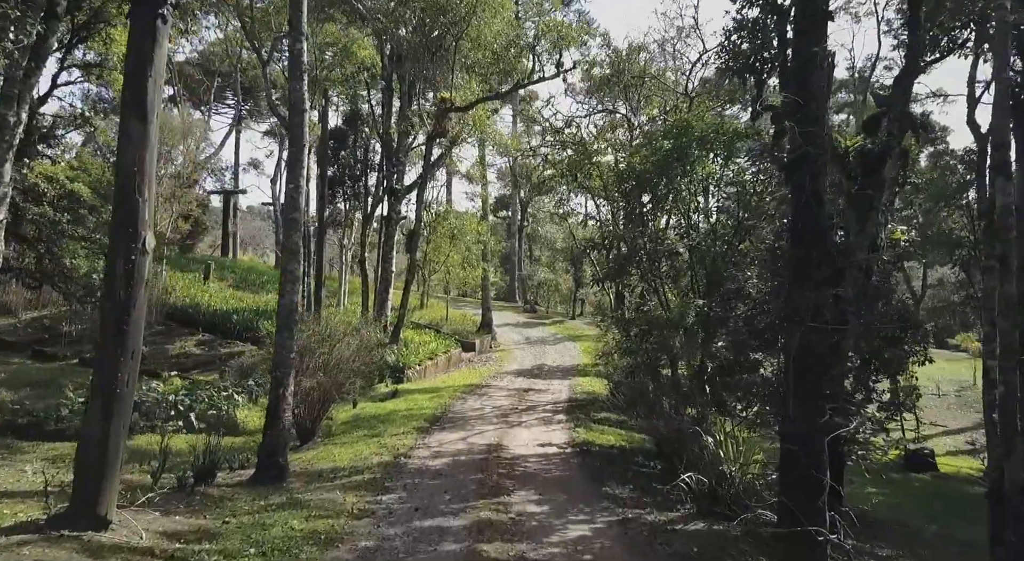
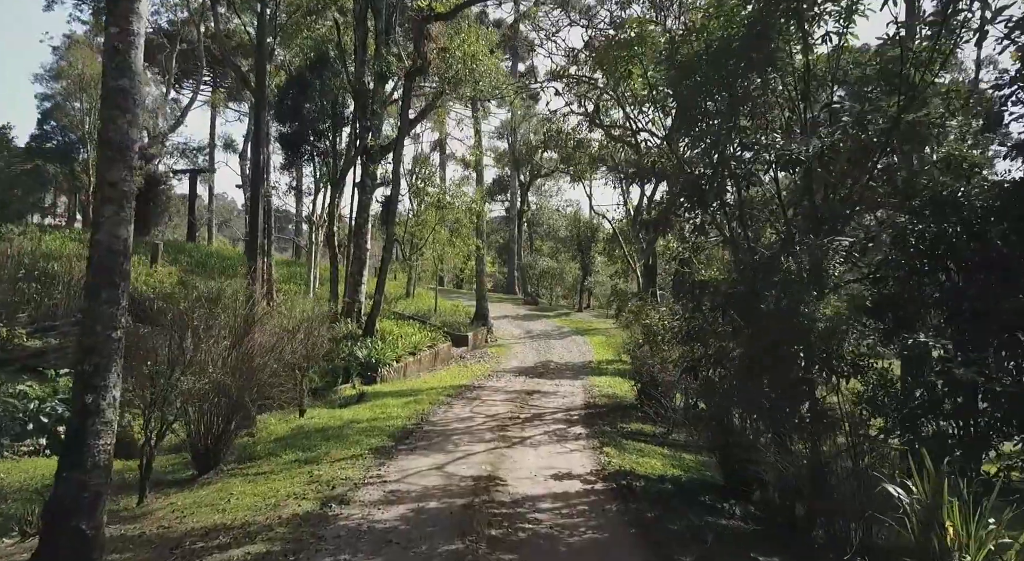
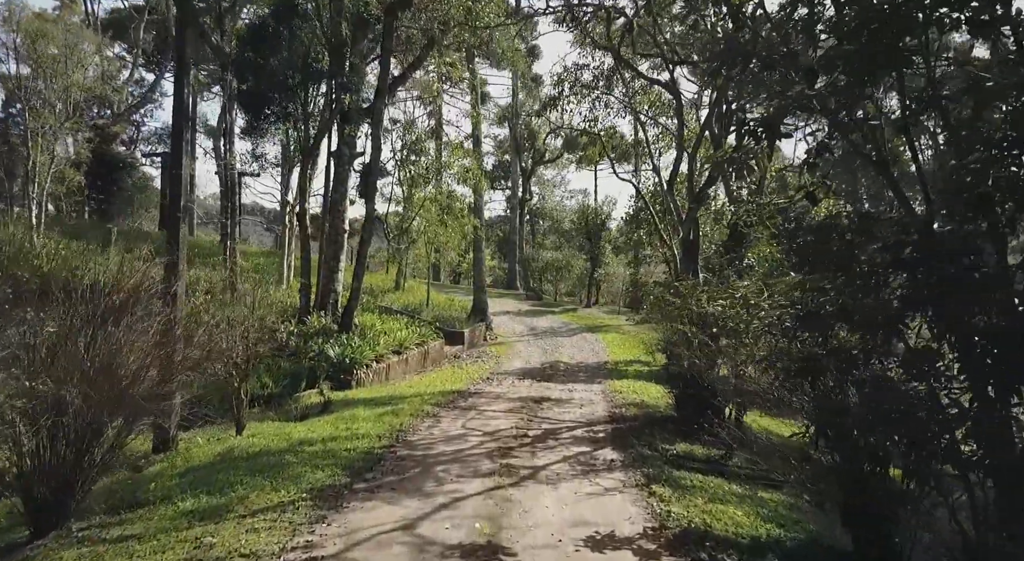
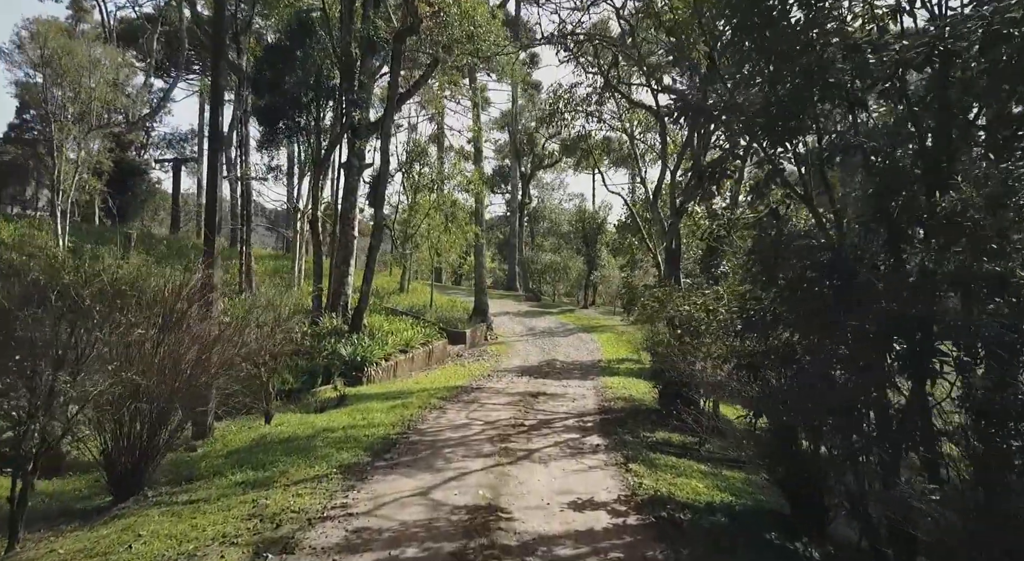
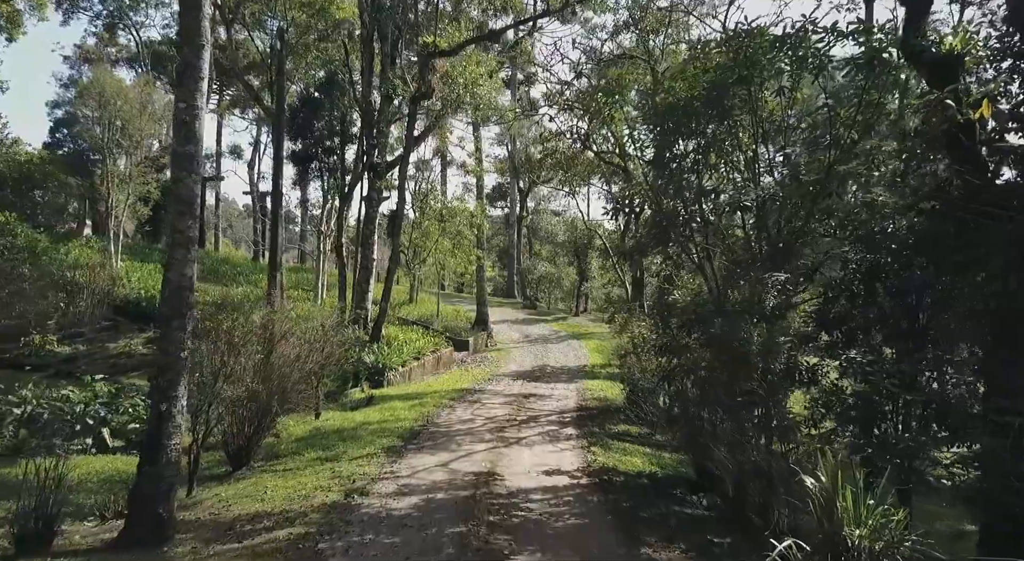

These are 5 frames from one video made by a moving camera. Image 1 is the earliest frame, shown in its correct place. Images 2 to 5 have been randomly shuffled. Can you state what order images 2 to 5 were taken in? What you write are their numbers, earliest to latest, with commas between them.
5, 2, 4, 3
